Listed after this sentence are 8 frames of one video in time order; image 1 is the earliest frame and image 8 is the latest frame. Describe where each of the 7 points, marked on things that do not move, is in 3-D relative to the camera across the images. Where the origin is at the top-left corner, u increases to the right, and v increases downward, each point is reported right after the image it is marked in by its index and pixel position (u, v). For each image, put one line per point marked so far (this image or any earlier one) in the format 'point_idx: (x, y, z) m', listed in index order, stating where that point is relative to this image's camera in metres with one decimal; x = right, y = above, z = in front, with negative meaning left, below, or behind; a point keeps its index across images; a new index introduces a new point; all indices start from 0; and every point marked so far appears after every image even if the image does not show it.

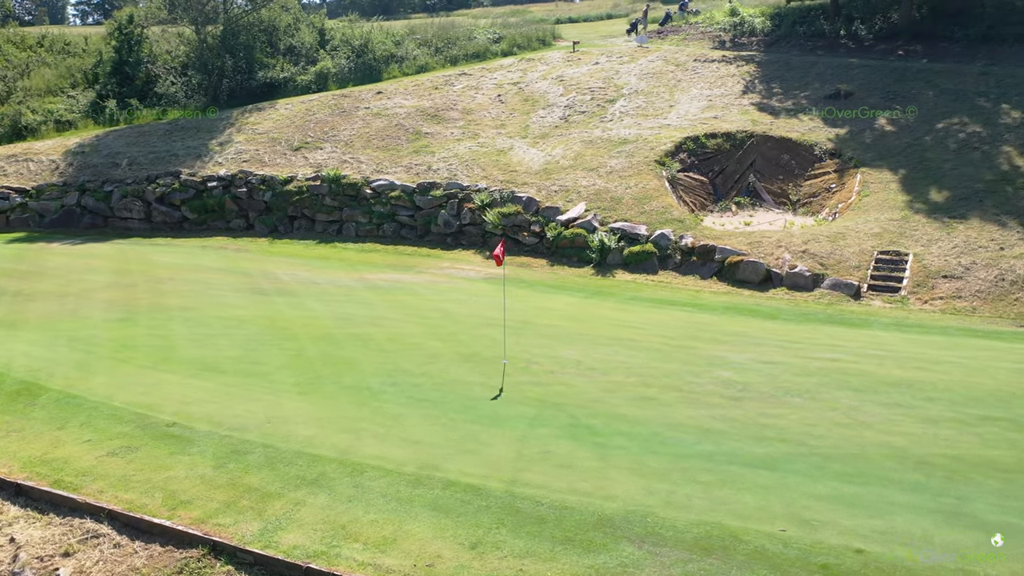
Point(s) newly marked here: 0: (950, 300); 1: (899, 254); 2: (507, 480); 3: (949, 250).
0: (+7.8, -0.2, +14.7) m
1: (+7.6, +0.7, +16.2) m
2: (0.0, -2.0, +8.5) m
3: (+8.5, +0.8, +15.9) m
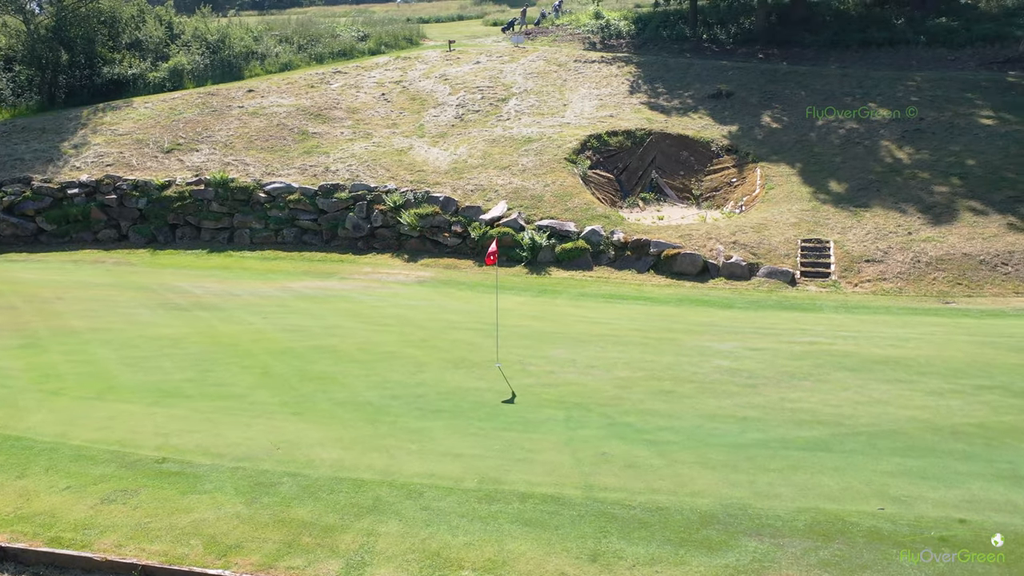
0: (+7.0, +0.1, +15.8) m
1: (+6.5, +1.0, +17.2) m
2: (+0.7, -2.0, +8.1) m
3: (+7.4, +1.1, +17.1) m
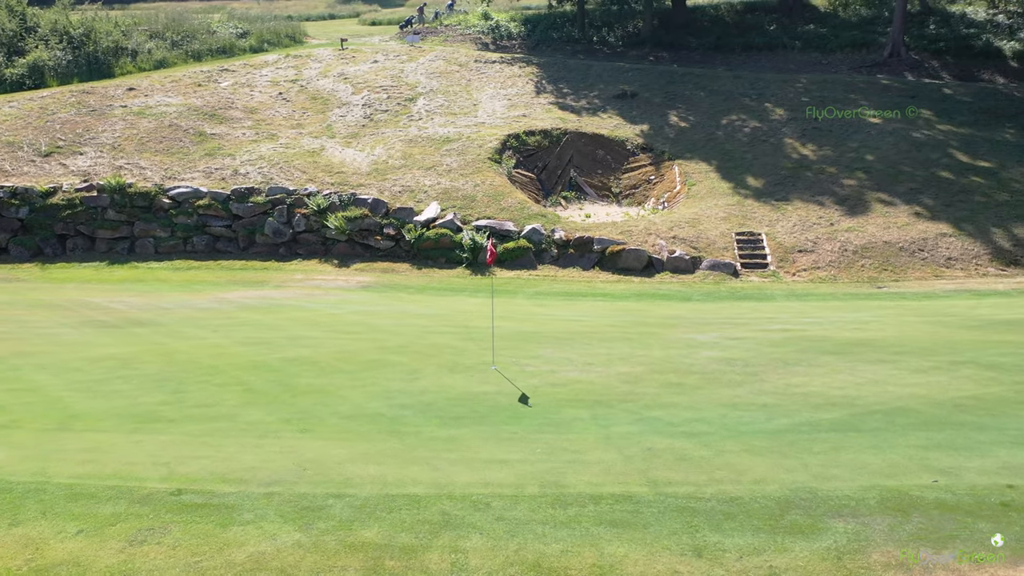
0: (+6.1, +0.3, +16.7) m
1: (+5.3, +1.2, +18.0) m
2: (+1.4, -1.9, +8.0) m
3: (+6.2, +1.3, +18.1) m
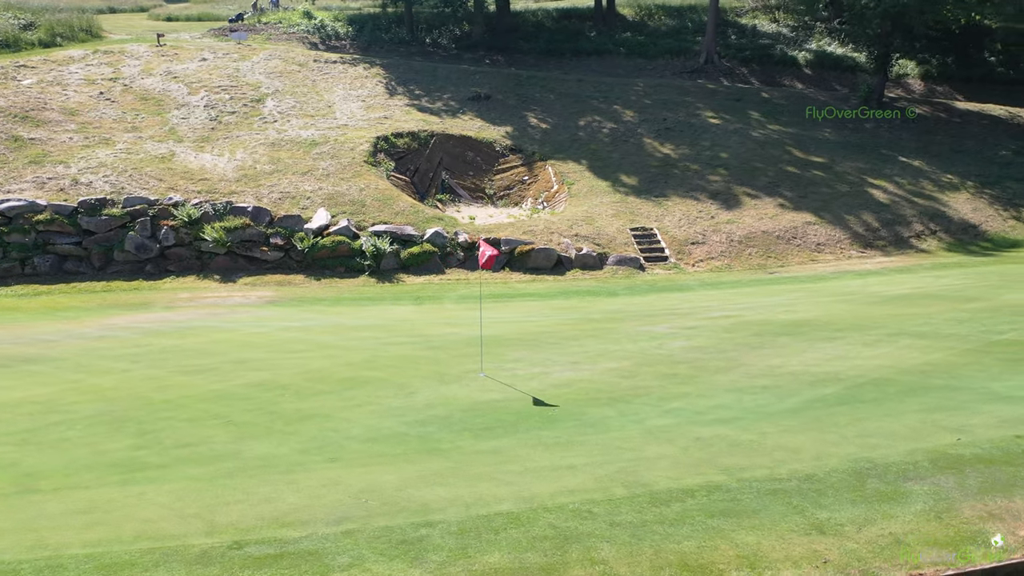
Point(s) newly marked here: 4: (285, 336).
0: (+4.3, +0.6, +17.8) m
1: (+3.1, +1.4, +18.8) m
2: (+2.1, -1.8, +8.2) m
3: (+3.9, +1.6, +19.1) m
4: (-3.6, -0.8, +13.0) m
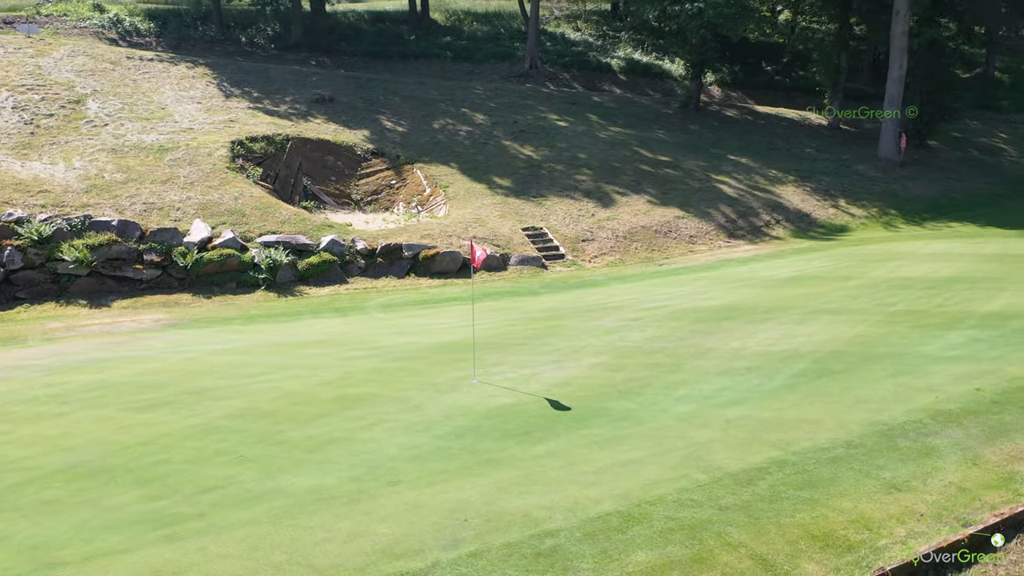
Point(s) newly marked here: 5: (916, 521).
0: (+2.1, +0.7, +18.5) m
1: (+0.6, +1.4, +19.1) m
2: (+2.8, -1.7, +8.7) m
3: (+1.2, +1.6, +19.7) m
4: (-4.1, -1.0, +11.7) m
5: (+3.6, -2.0, +7.2) m
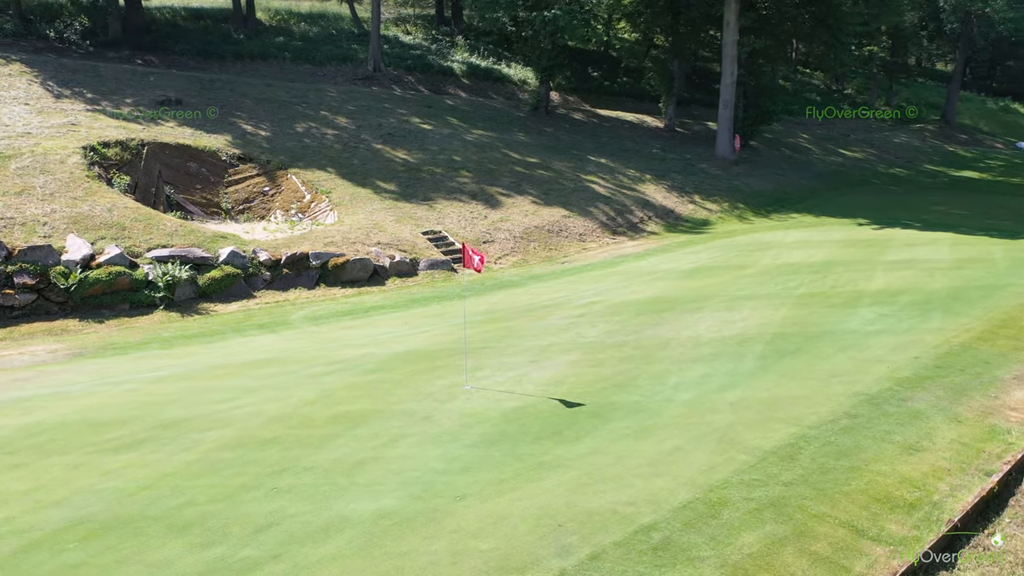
0: (-0.1, +0.7, +18.6) m
1: (-1.8, +1.3, +18.8) m
2: (+3.1, -1.5, +9.2) m
3: (-1.3, +1.6, +19.5) m
4: (-4.3, -1.3, +10.5) m
5: (+4.3, -1.8, +8.0) m
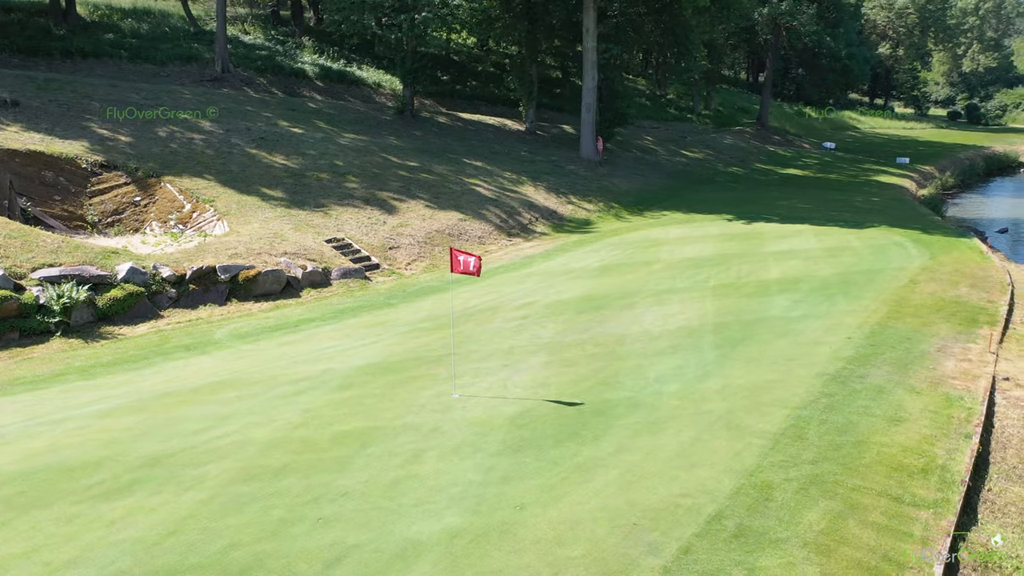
0: (-2.1, +0.5, +18.2) m
1: (-3.8, +1.1, +18.1) m
2: (+3.2, -1.4, +9.8) m
3: (-3.5, +1.4, +18.8) m
4: (-4.4, -1.5, +9.4) m
5: (+4.6, -1.6, +8.8) m
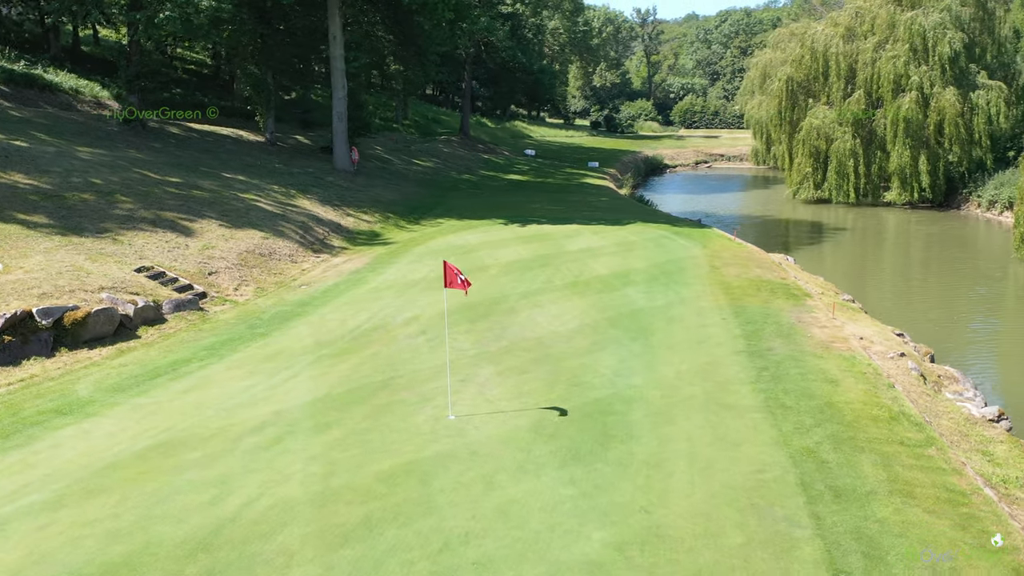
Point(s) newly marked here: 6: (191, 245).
0: (-5.4, 0.0, +16.4) m
1: (-6.9, +0.4, +15.6) m
2: (+3.0, -1.3, +10.8) m
3: (-7.0, +0.7, +16.4) m
4: (-3.7, -2.0, +7.4) m
5: (+4.7, -1.3, +10.5) m
6: (-6.8, +0.9, +17.3) m
